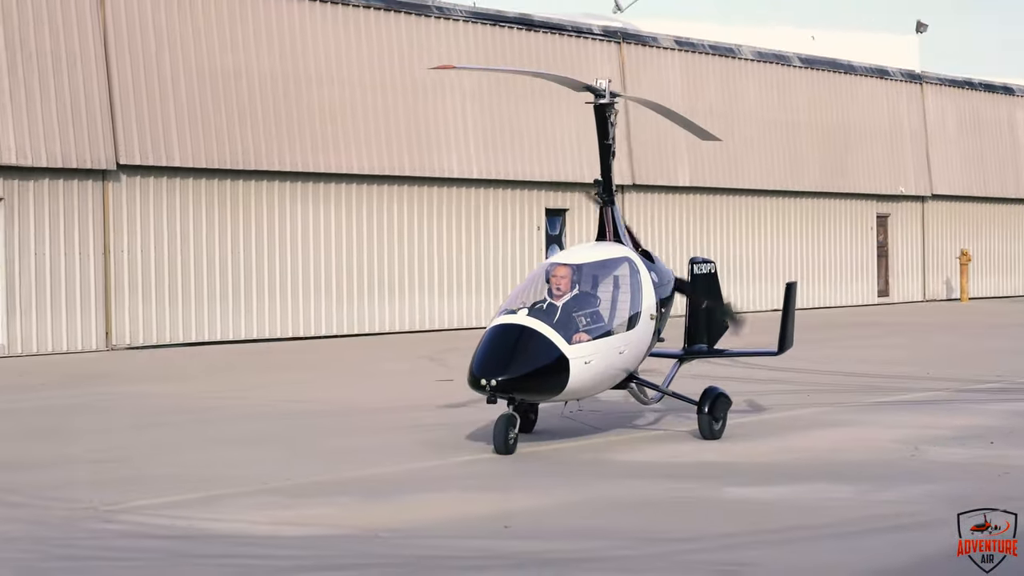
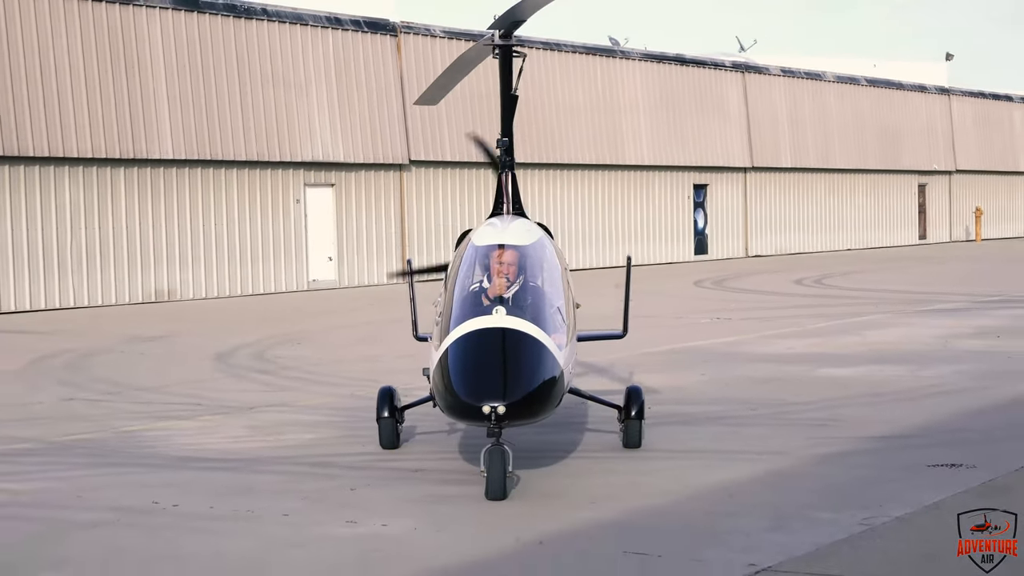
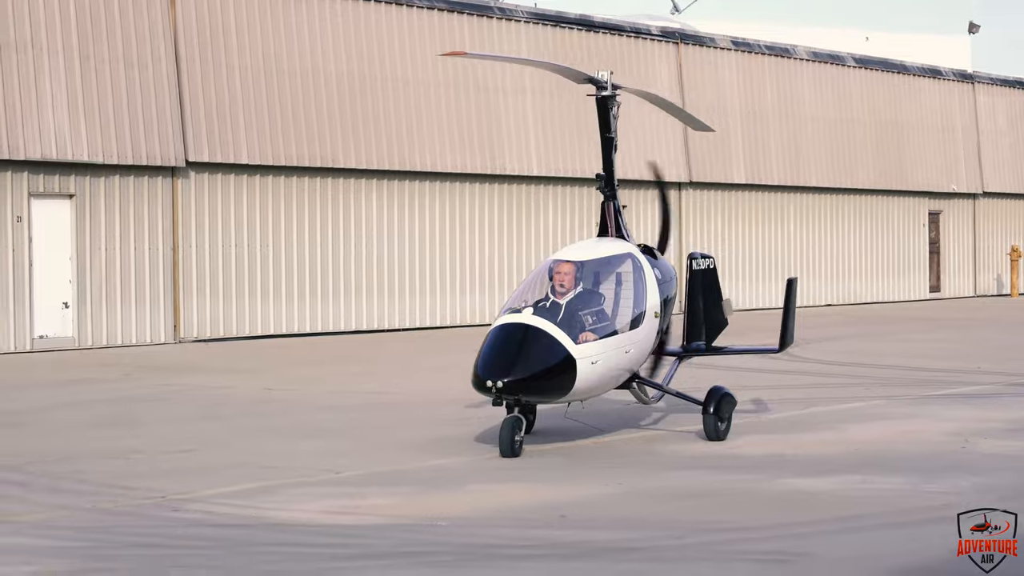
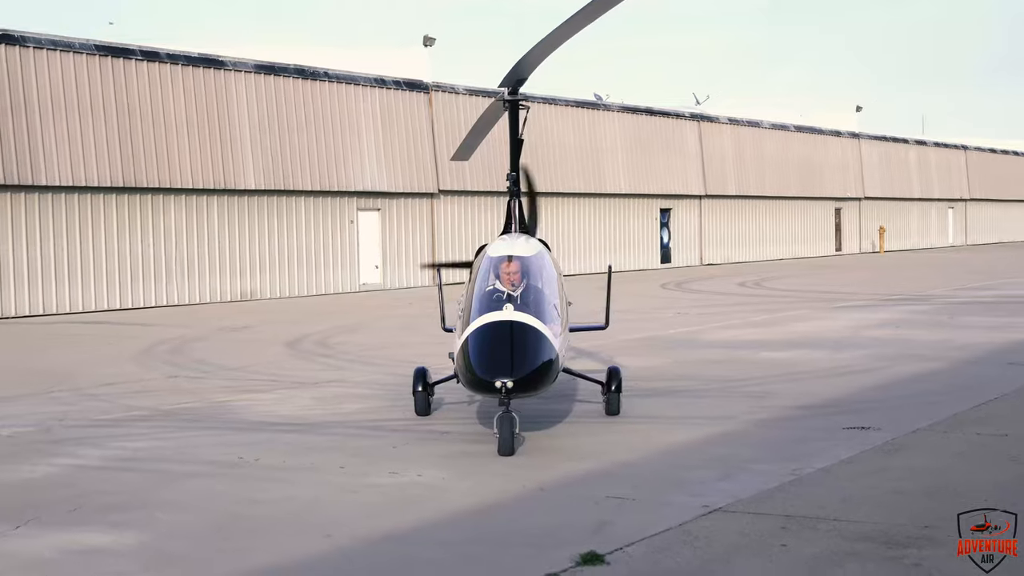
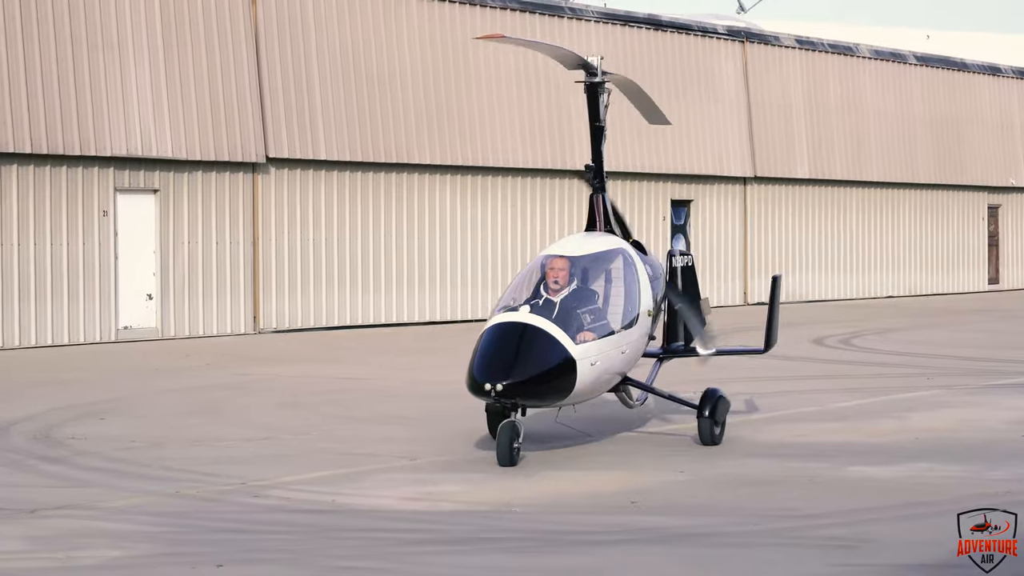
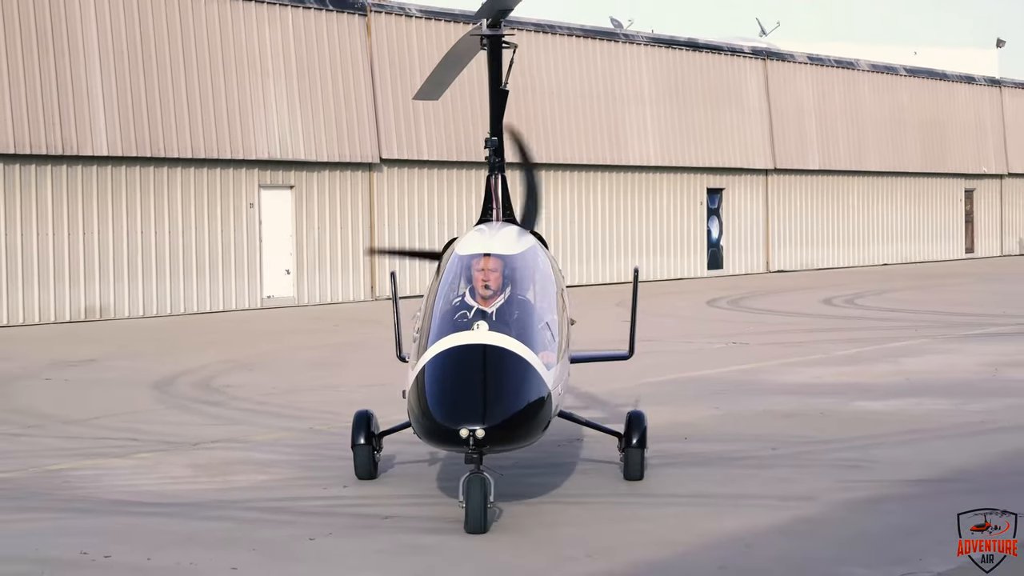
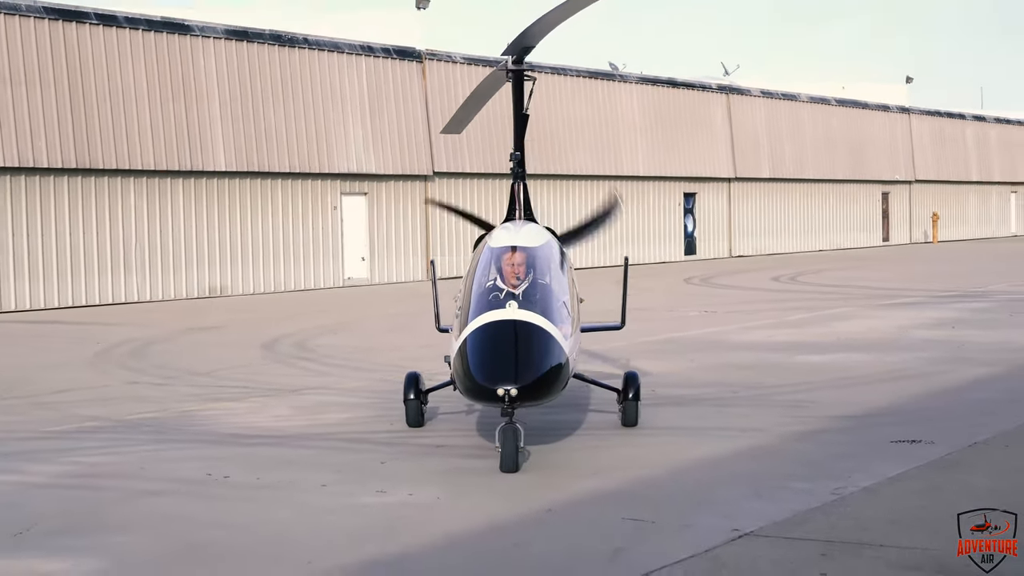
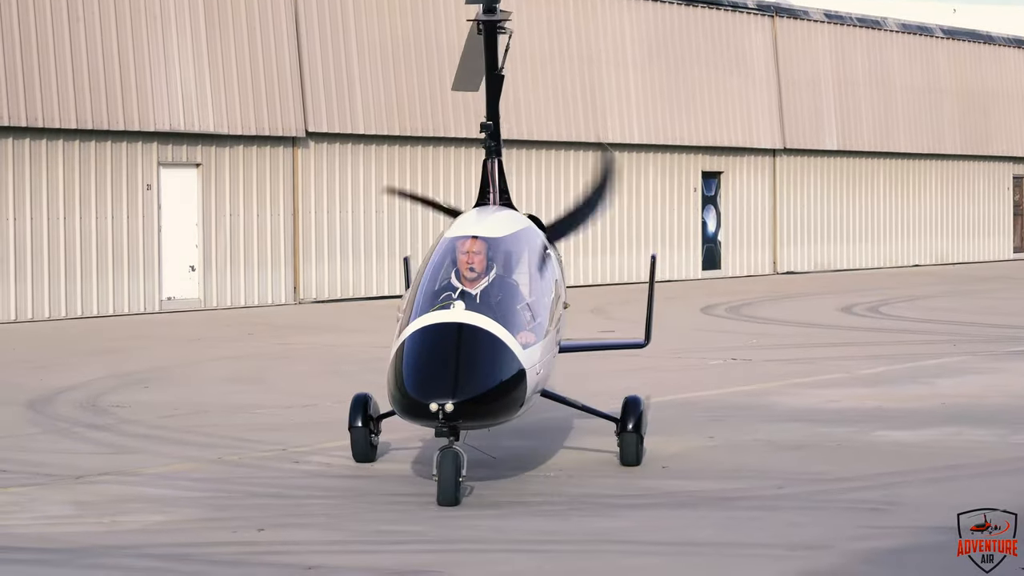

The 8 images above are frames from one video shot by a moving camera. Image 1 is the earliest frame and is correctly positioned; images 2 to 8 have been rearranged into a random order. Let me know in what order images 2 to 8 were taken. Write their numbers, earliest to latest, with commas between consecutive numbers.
3, 5, 8, 6, 2, 7, 4
